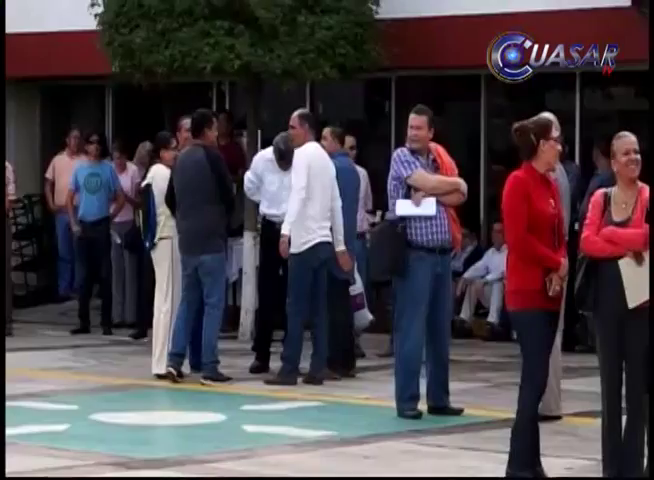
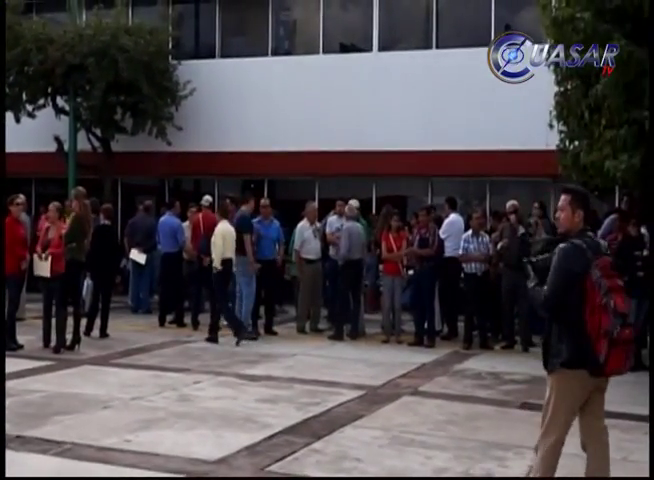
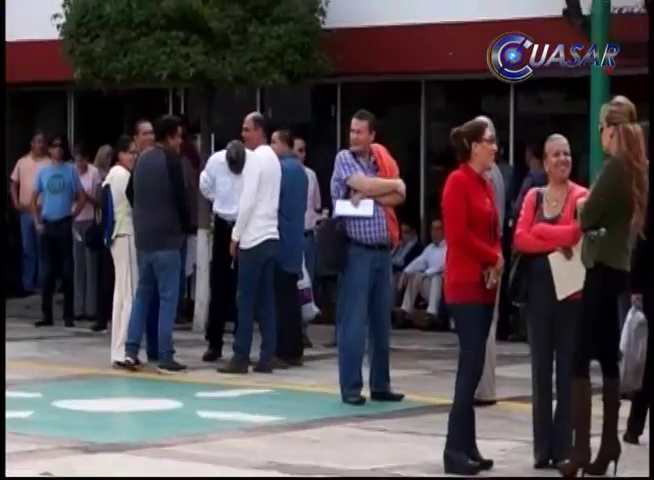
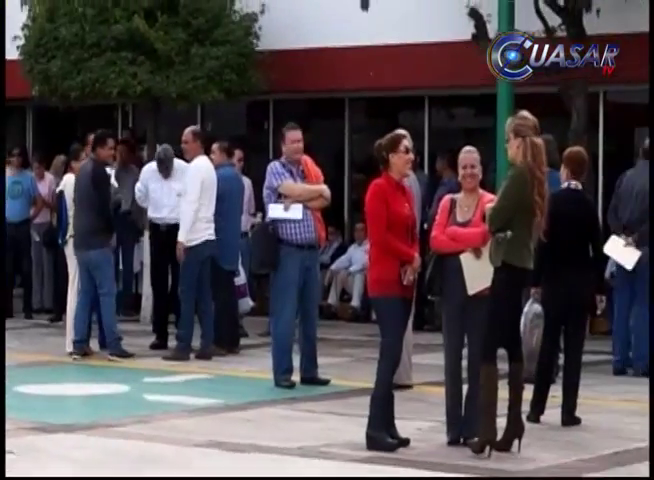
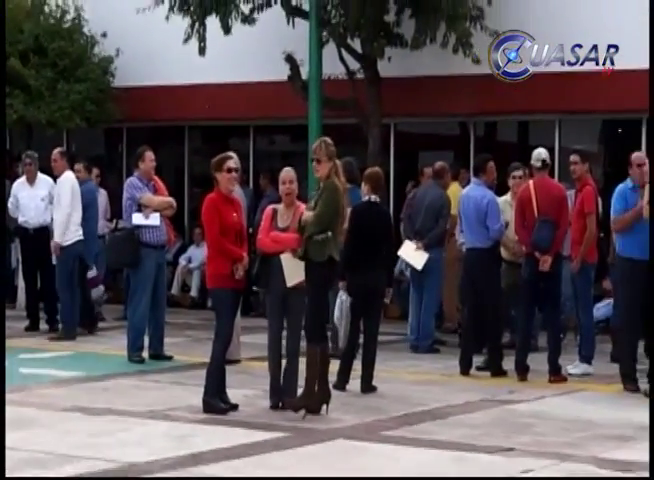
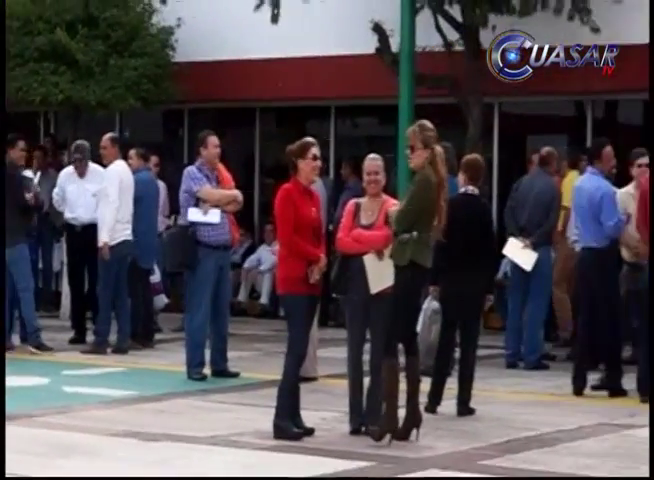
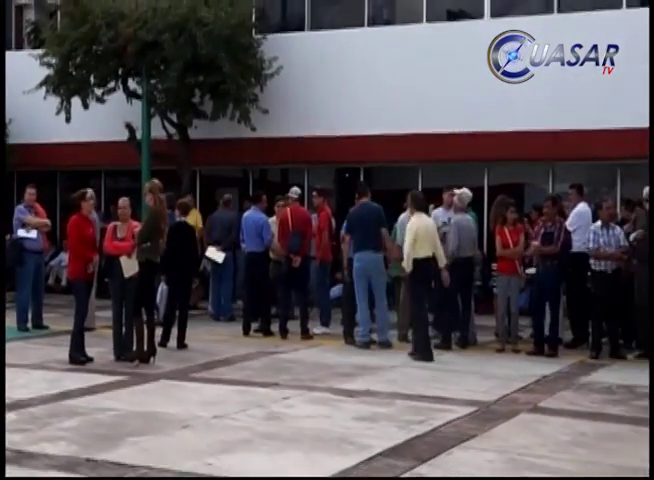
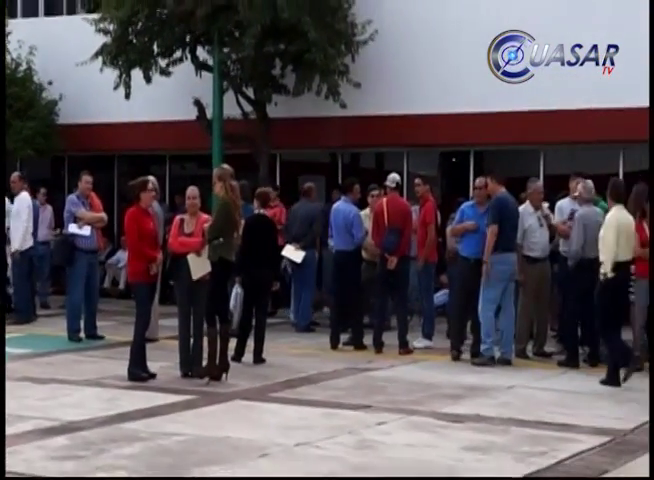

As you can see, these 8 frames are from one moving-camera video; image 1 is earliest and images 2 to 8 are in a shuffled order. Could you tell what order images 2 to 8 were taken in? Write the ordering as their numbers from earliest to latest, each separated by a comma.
3, 4, 6, 5, 8, 7, 2
